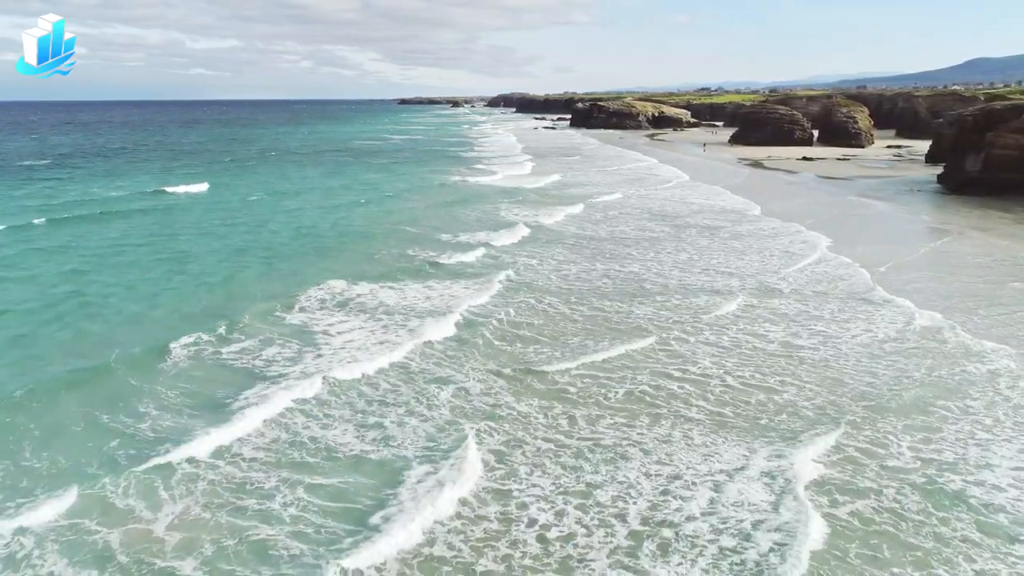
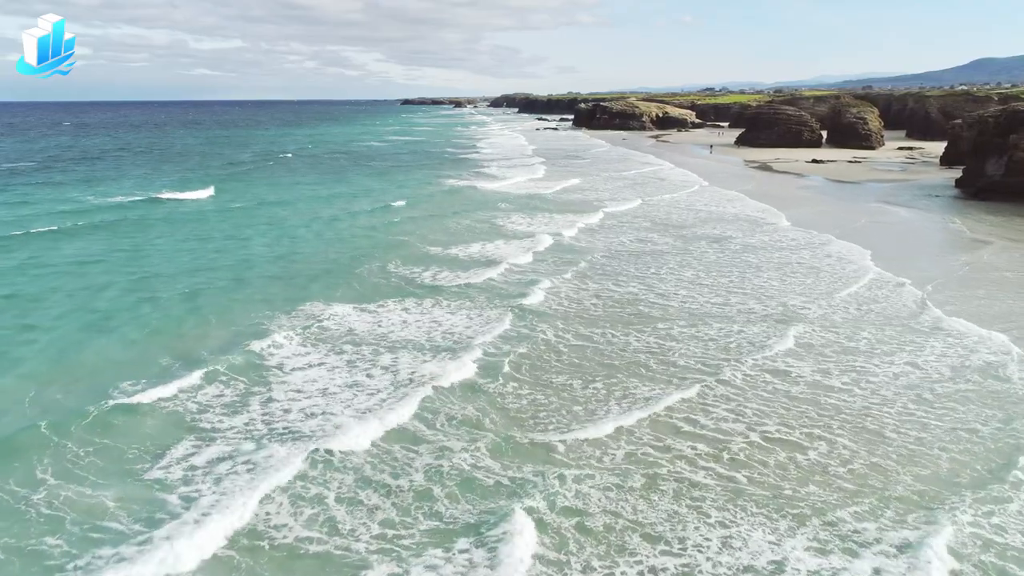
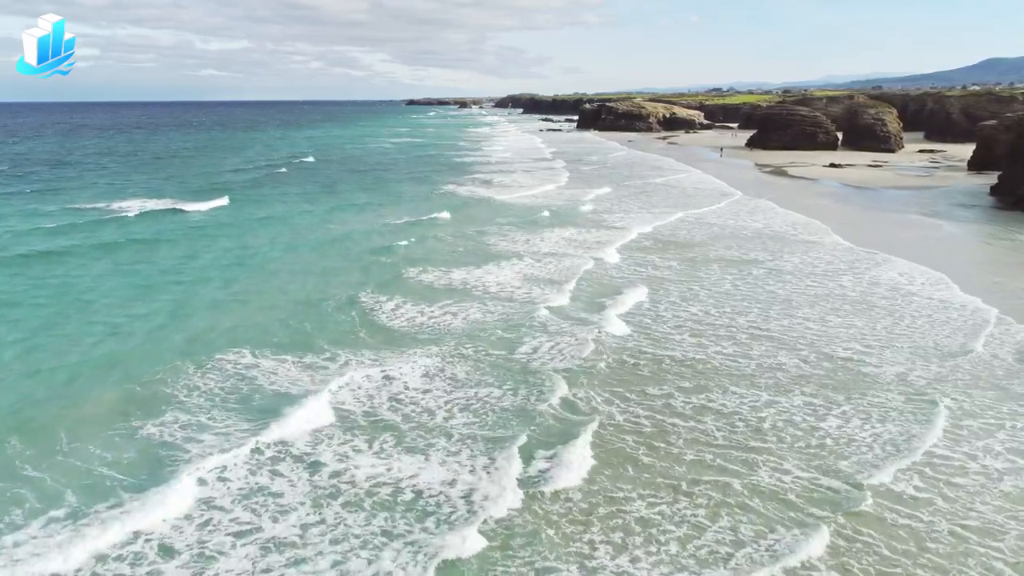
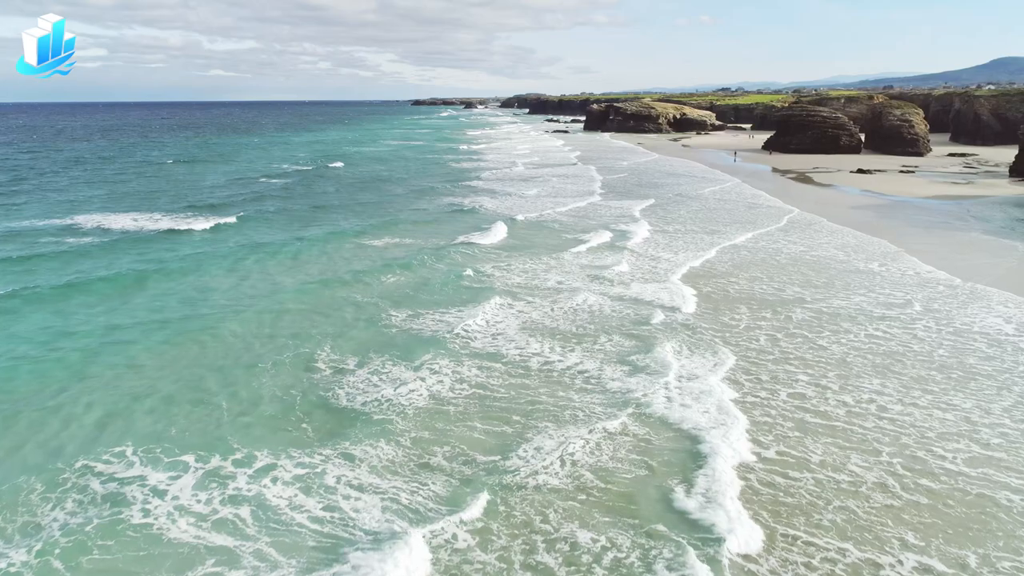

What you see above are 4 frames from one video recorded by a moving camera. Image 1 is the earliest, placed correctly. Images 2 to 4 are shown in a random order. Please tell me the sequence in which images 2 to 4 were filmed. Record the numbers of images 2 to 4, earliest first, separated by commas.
2, 3, 4
